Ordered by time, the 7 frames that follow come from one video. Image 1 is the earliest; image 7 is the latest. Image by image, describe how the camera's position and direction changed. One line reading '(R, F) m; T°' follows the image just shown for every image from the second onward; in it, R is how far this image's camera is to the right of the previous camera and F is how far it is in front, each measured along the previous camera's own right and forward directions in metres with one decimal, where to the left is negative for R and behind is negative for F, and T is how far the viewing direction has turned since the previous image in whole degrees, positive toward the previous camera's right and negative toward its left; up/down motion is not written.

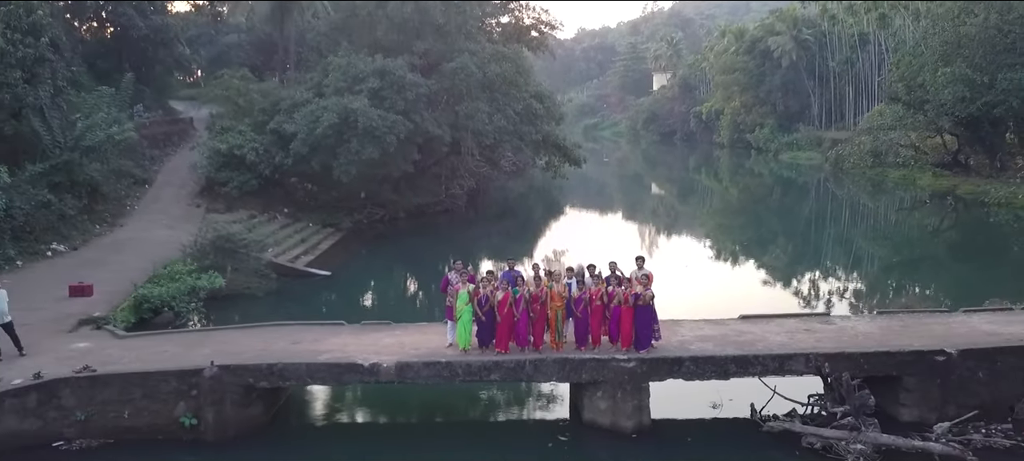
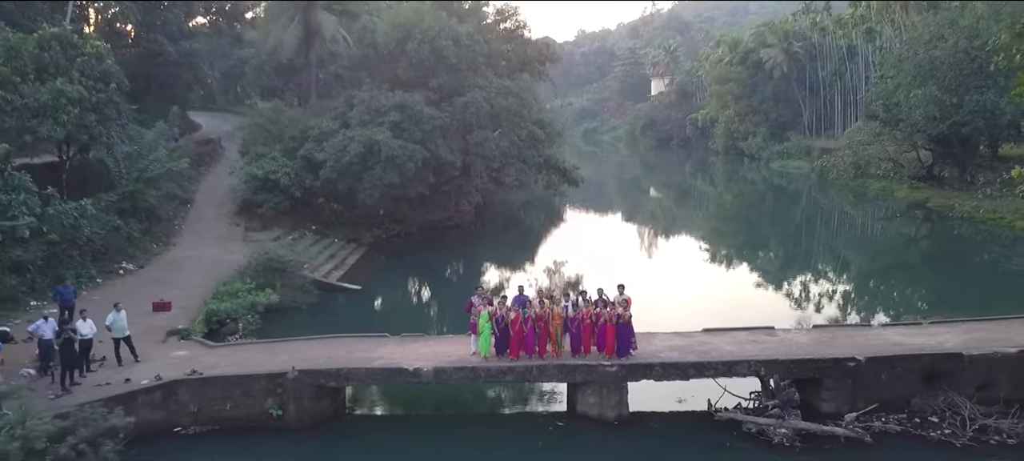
(-0.1, -1.6) m; 0°
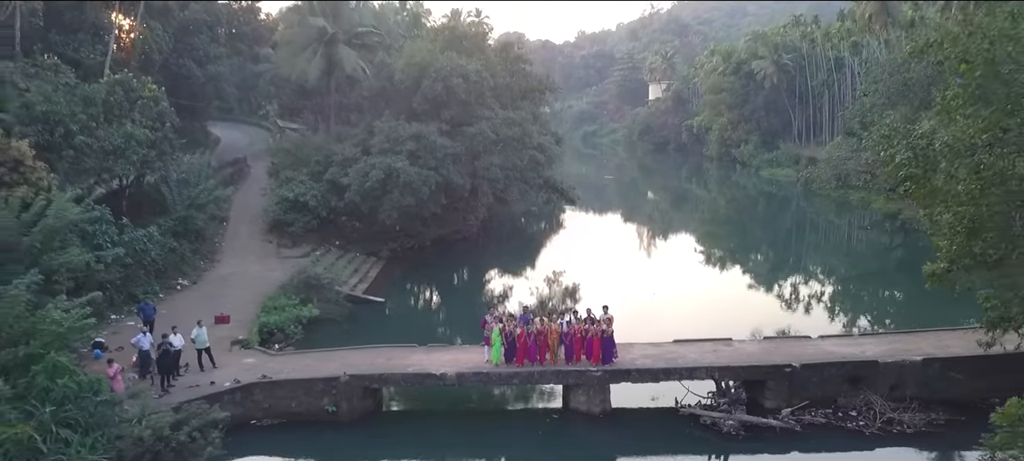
(-0.1, -1.8) m; 0°
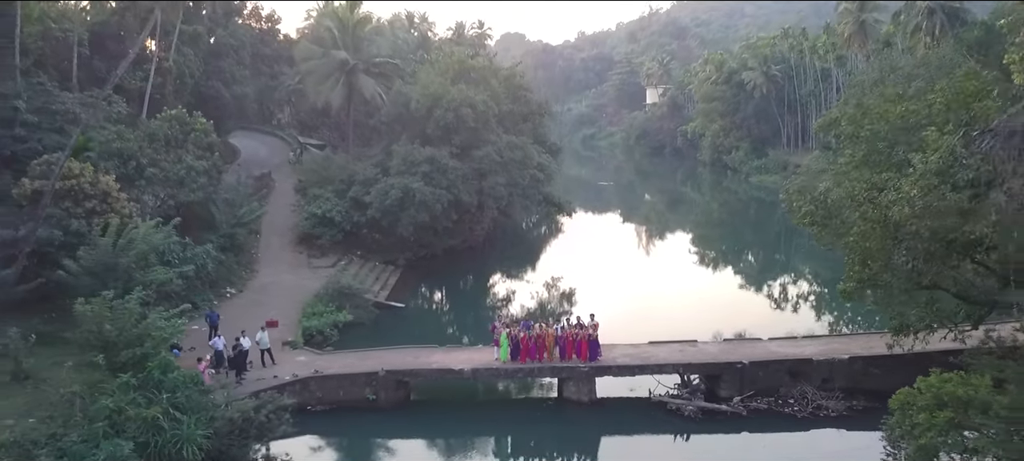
(-0.1, -2.1) m; 0°
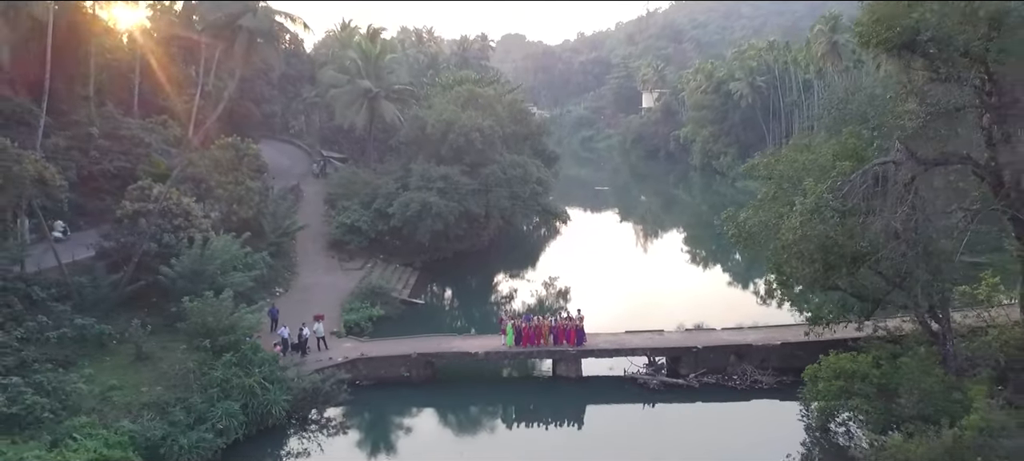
(-0.1, -3.0) m; 0°
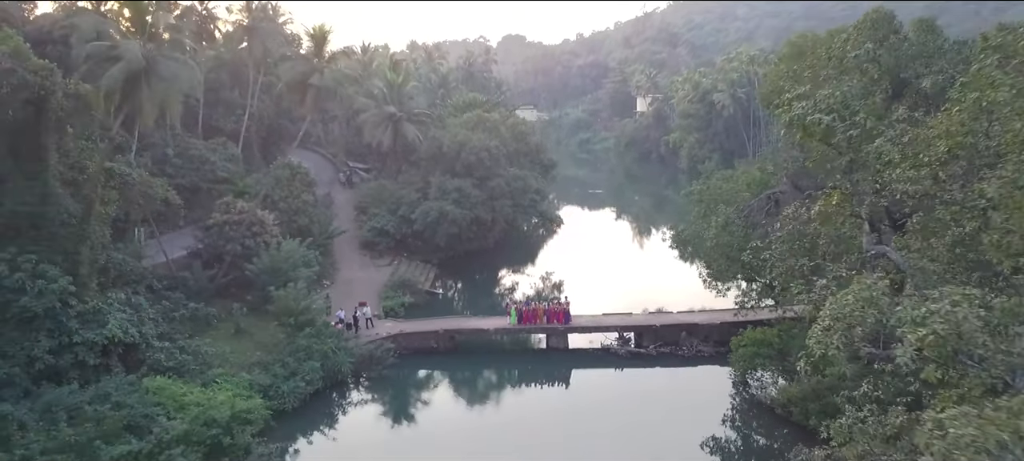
(-0.1, -4.3) m; 0°
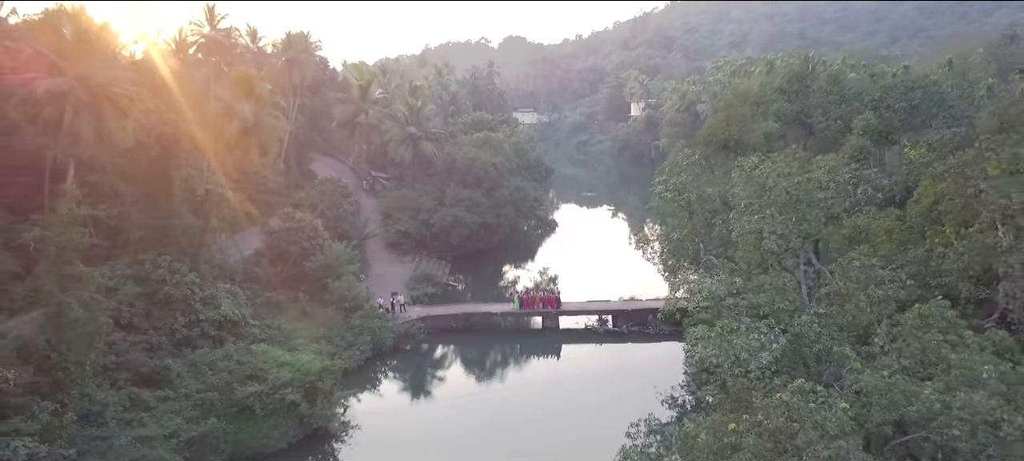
(-0.1, -5.0) m; 0°
